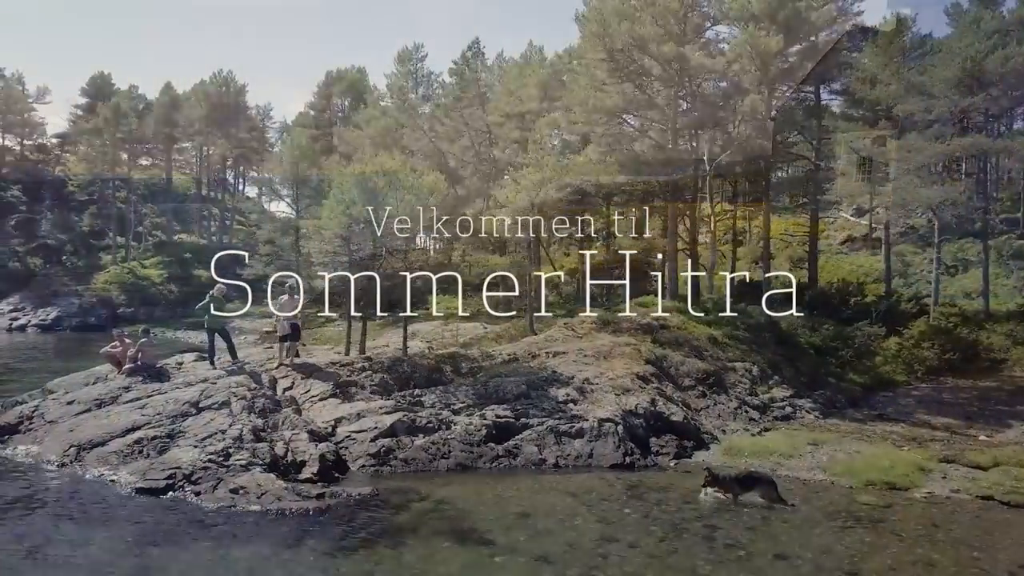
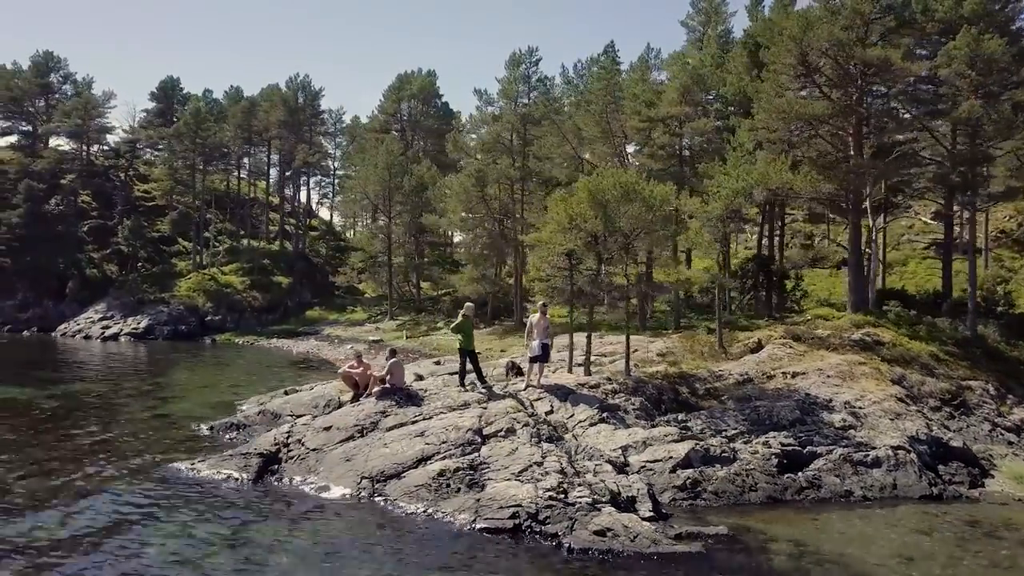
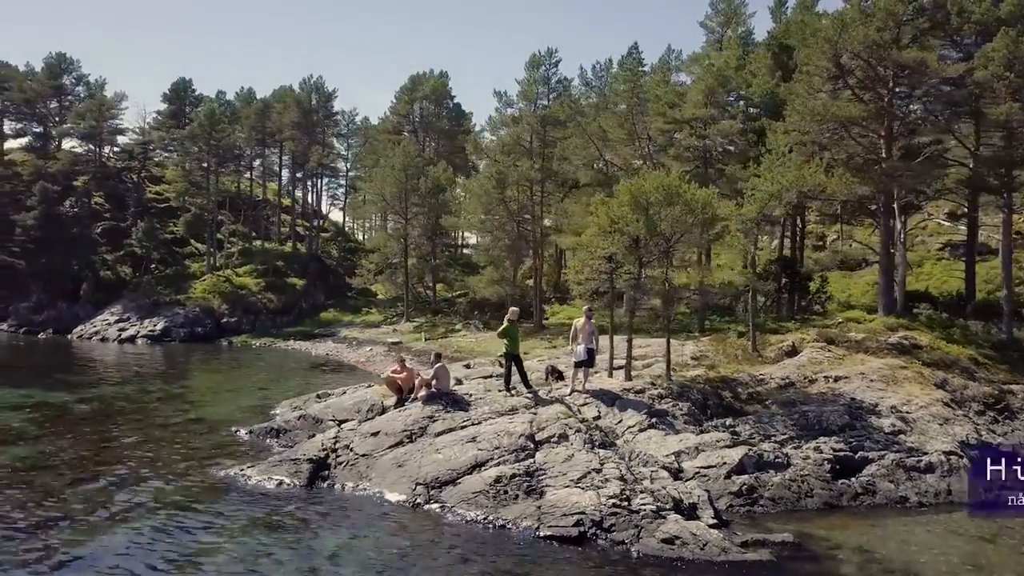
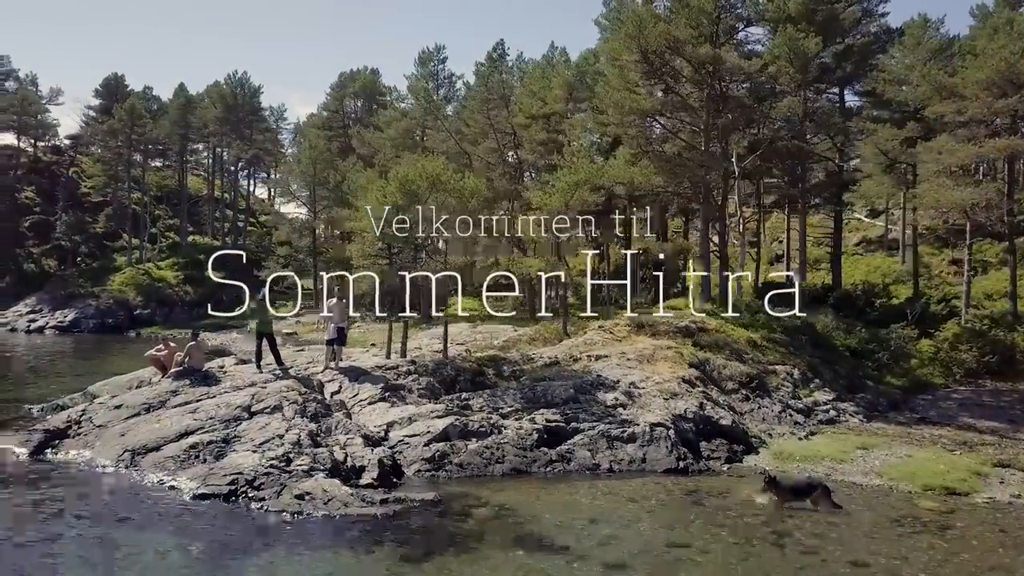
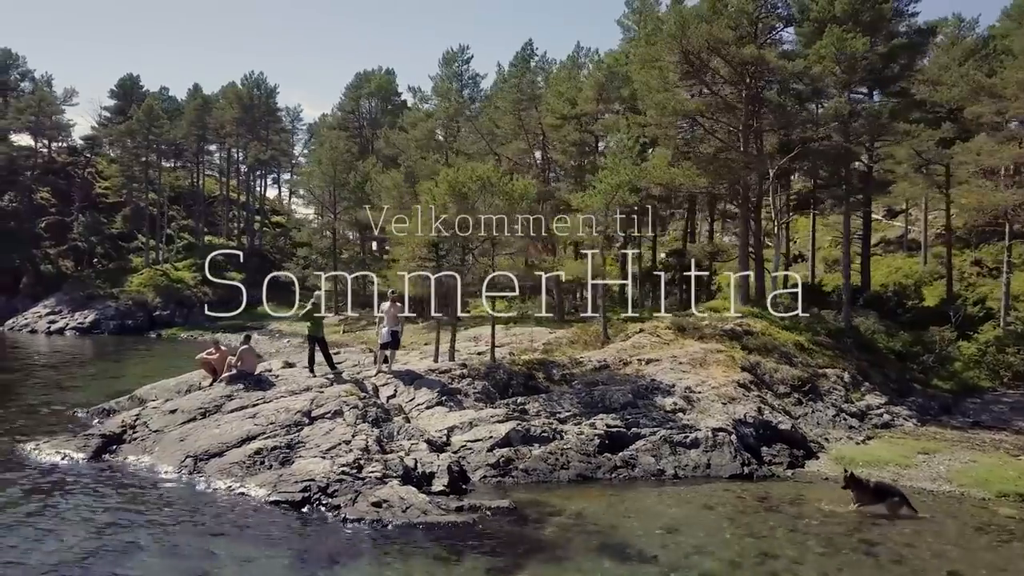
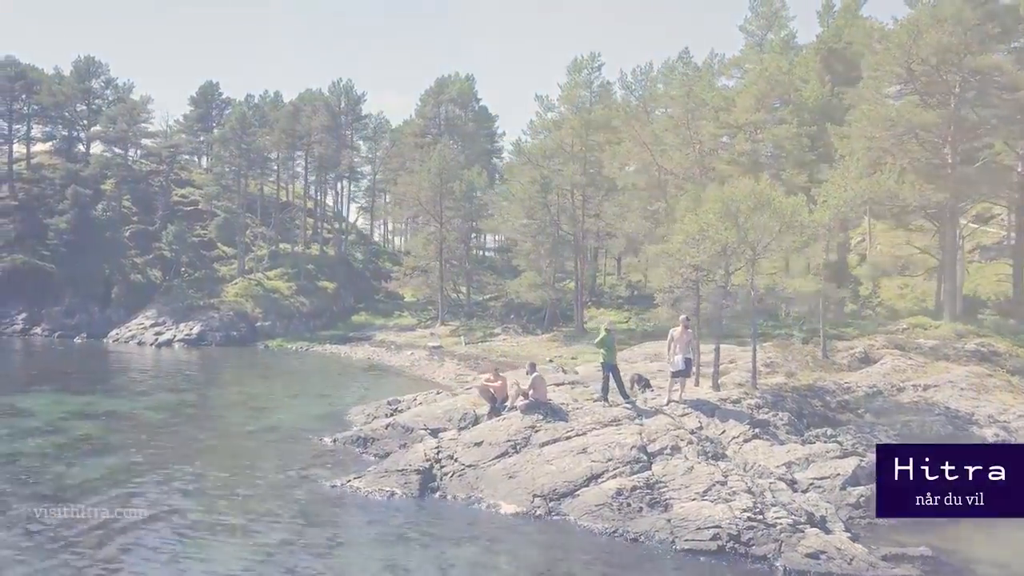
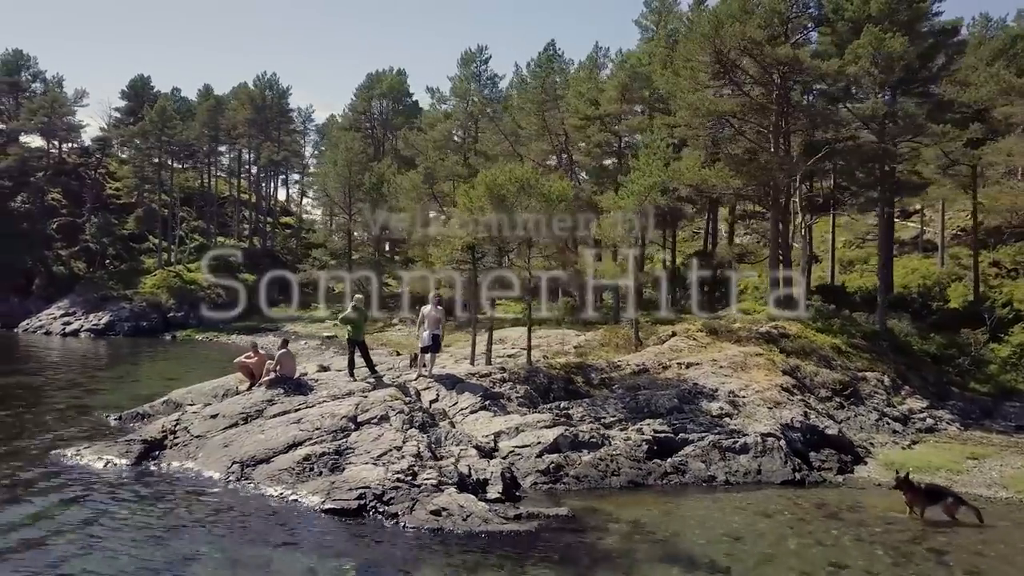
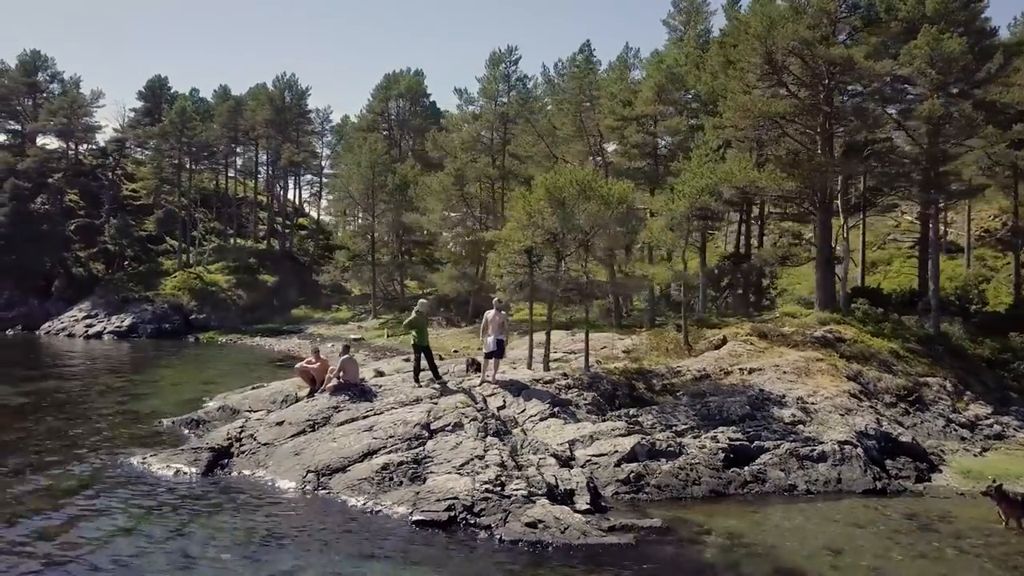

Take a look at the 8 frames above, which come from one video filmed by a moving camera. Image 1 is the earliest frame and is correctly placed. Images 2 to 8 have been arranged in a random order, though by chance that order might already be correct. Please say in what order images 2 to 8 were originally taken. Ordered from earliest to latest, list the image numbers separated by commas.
4, 5, 7, 8, 2, 3, 6
